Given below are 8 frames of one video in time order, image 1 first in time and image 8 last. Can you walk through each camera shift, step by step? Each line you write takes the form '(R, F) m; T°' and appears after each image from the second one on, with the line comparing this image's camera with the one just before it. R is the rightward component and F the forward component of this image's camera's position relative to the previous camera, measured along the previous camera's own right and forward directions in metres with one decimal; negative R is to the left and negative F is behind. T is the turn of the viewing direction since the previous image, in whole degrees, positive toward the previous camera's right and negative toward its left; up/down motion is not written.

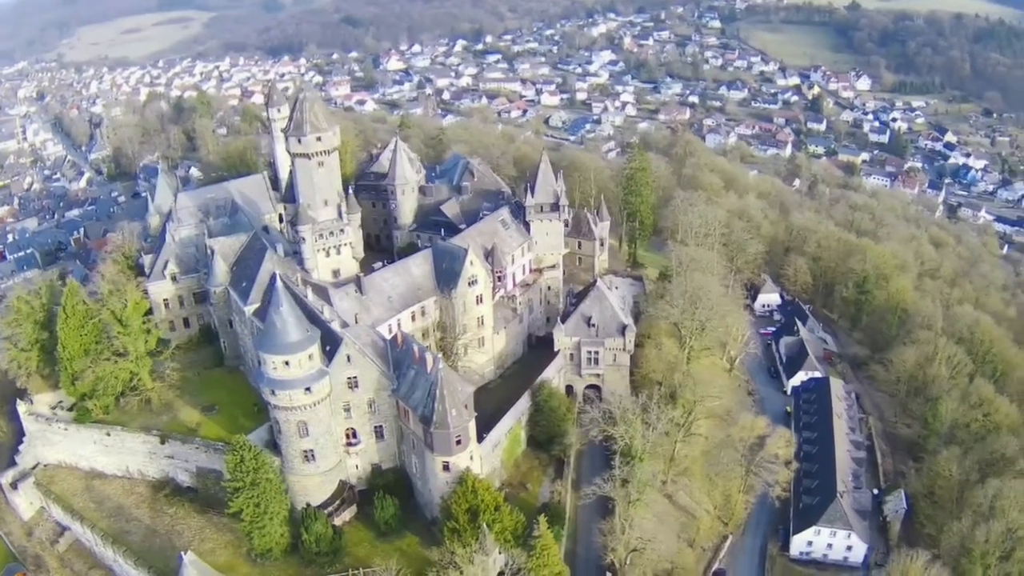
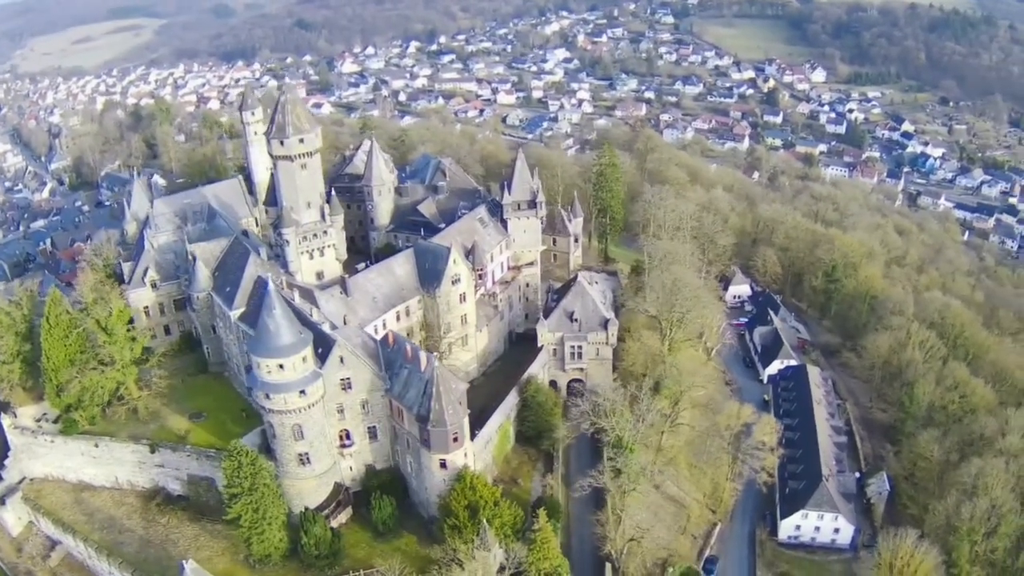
(-1.1, -0.3) m; +2°
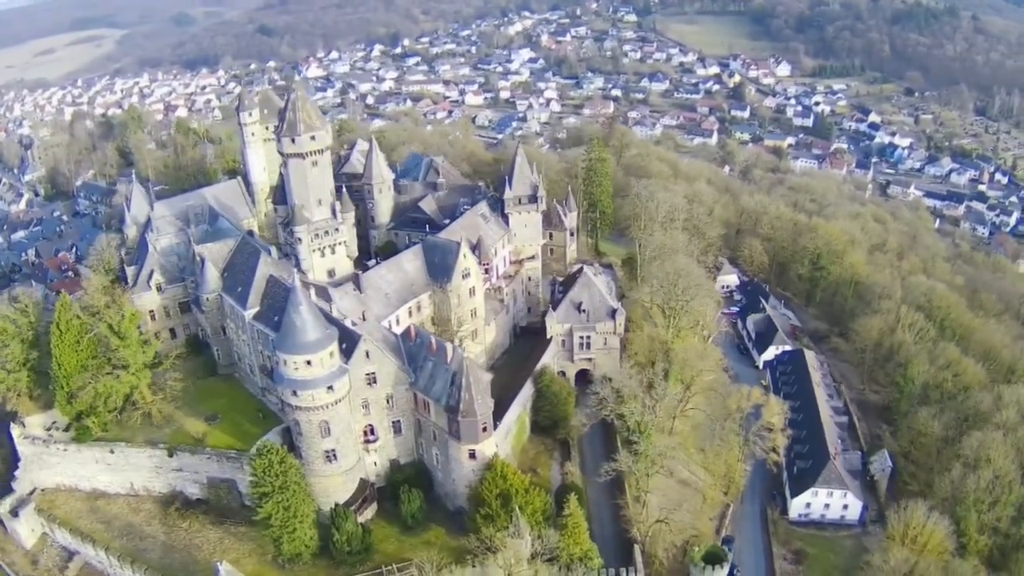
(-2.4, -0.1) m; +2°
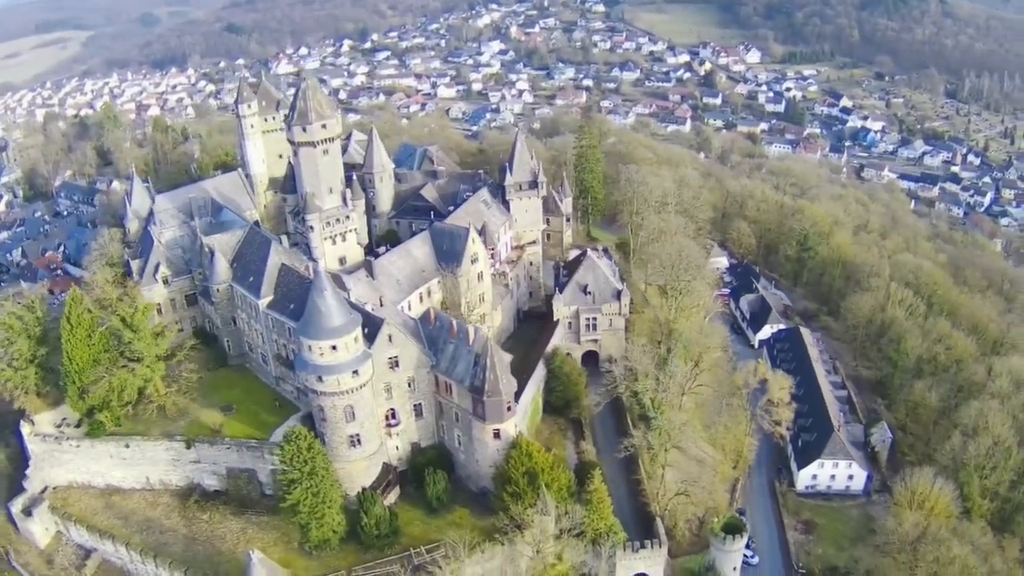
(-2.1, -0.1) m; +2°
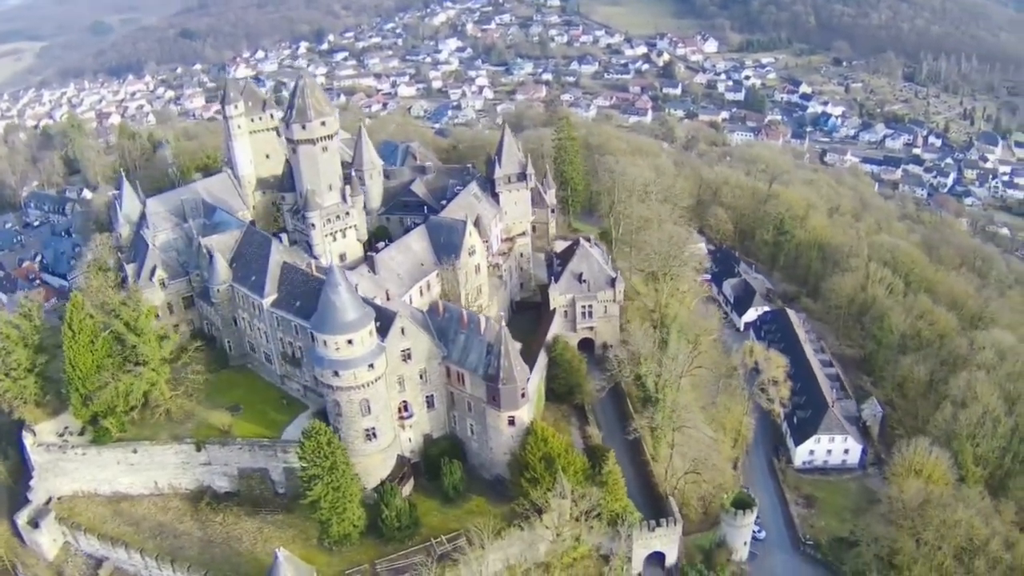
(-1.9, -0.3) m; +2°
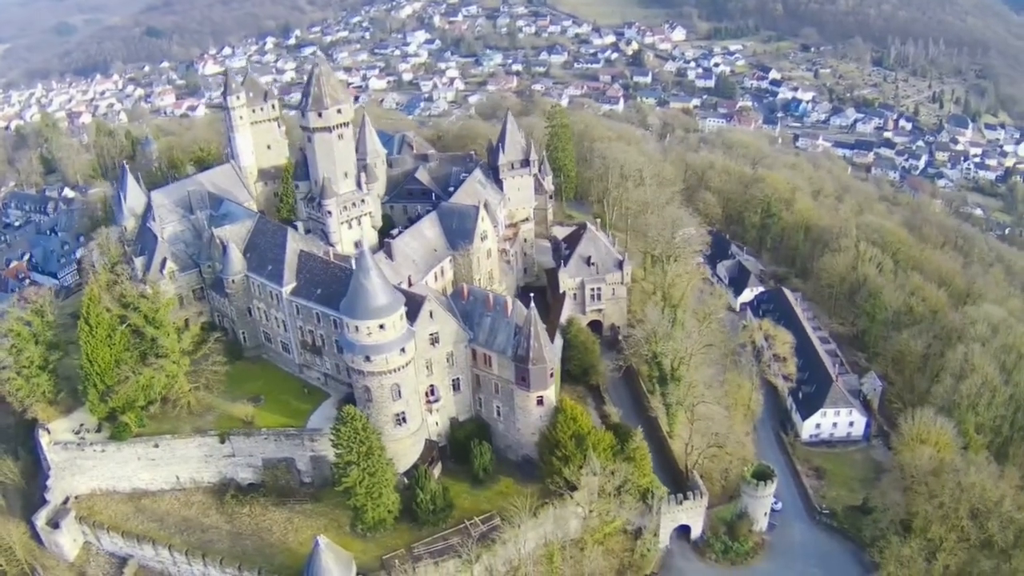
(-2.5, -0.1) m; +2°
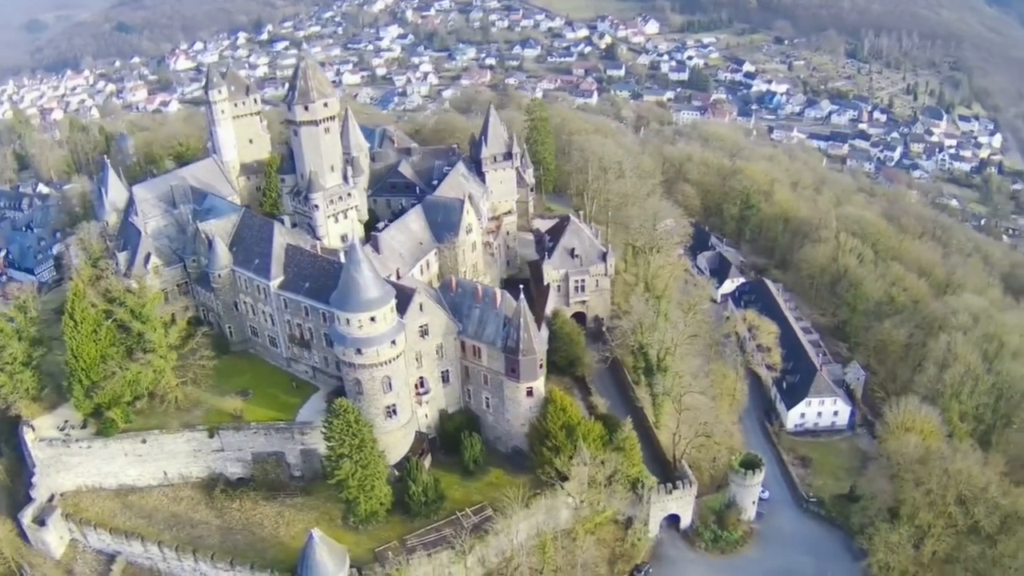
(-0.5, -0.2) m; +2°
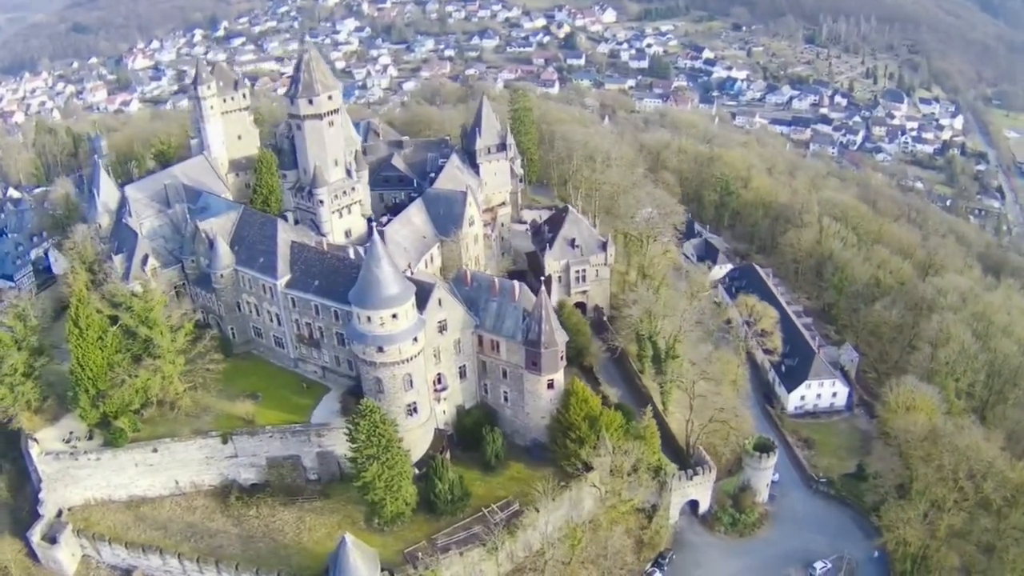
(-2.4, +0.4) m; +2°
